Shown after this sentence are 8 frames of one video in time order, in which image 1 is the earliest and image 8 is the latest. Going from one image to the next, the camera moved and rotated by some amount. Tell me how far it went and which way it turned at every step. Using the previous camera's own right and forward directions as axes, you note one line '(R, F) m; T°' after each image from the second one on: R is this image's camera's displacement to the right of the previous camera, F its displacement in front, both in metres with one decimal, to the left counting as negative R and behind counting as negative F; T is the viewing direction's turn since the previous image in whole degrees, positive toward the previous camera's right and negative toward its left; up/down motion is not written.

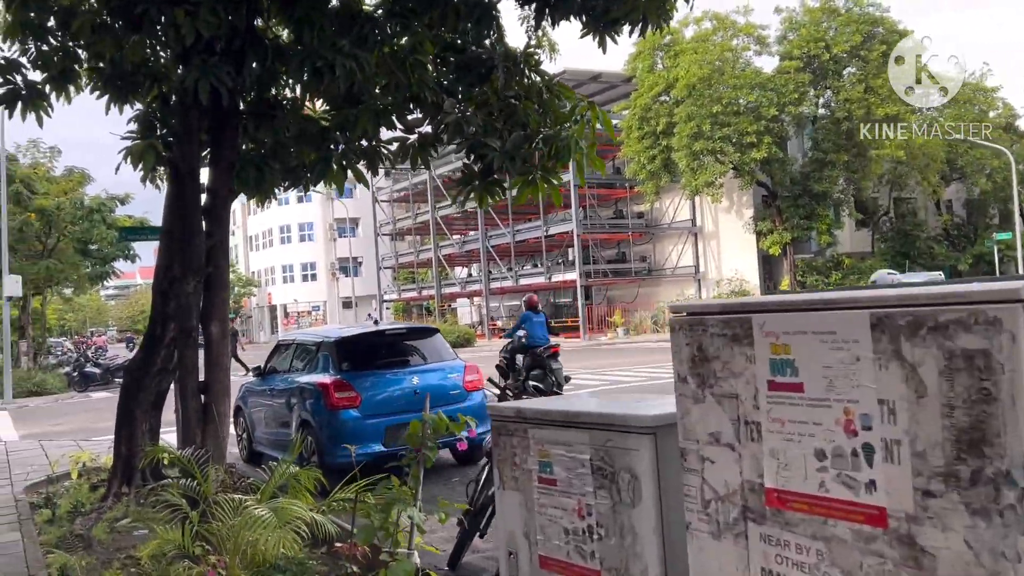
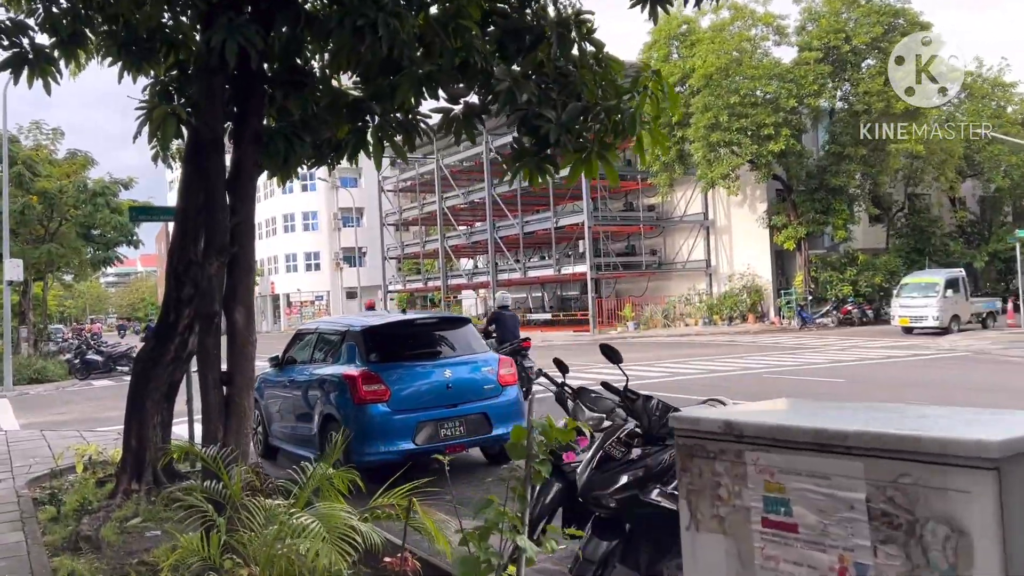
(-0.4, +0.5) m; 0°
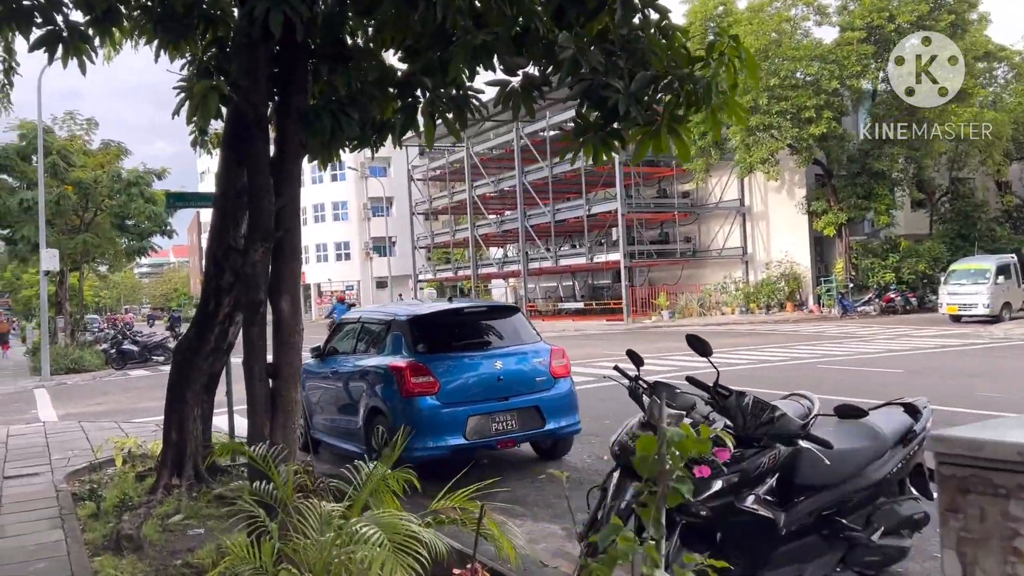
(-0.2, +0.4) m; -2°
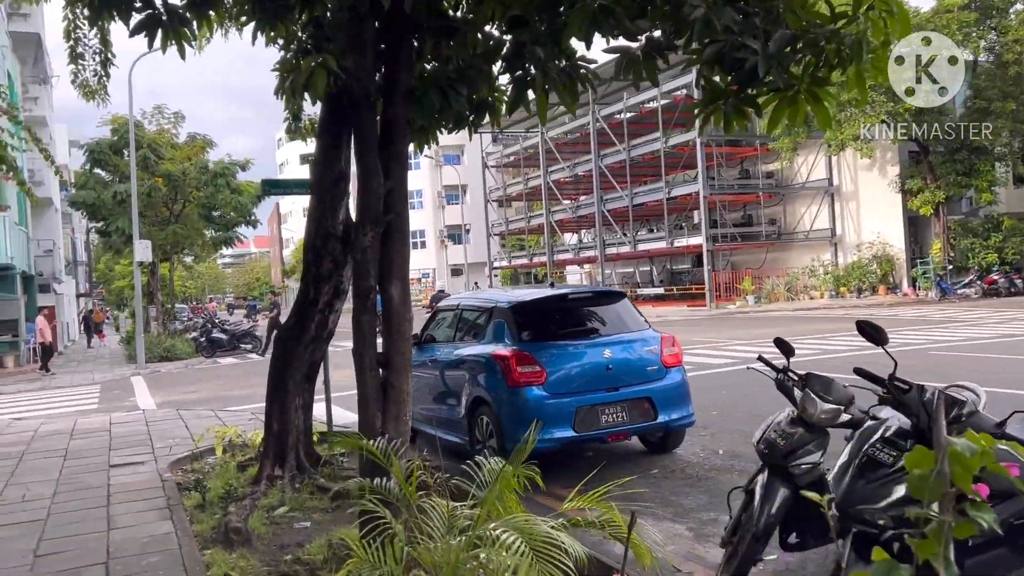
(-0.3, +0.3) m; -5°
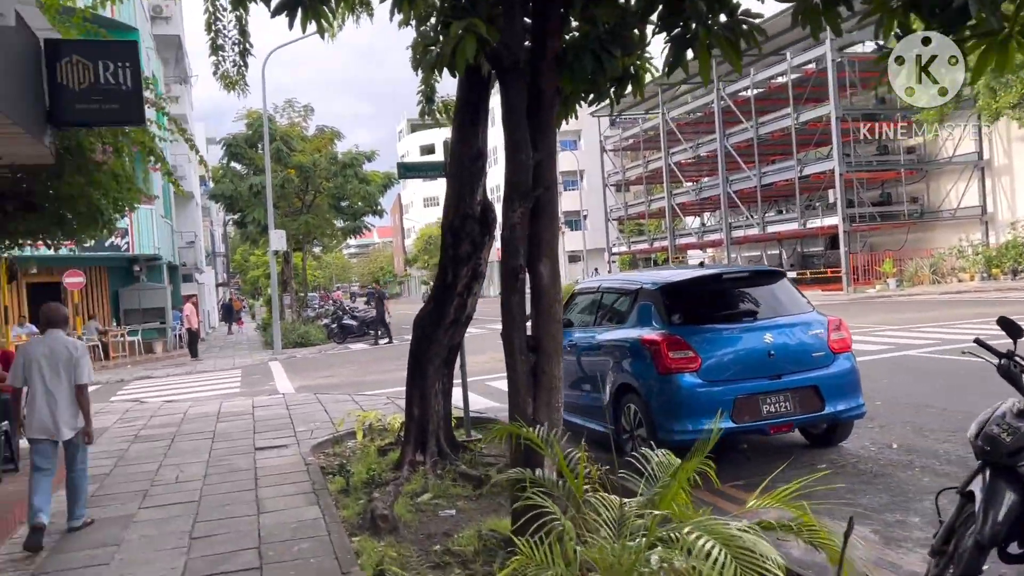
(-0.2, +0.3) m; -8°
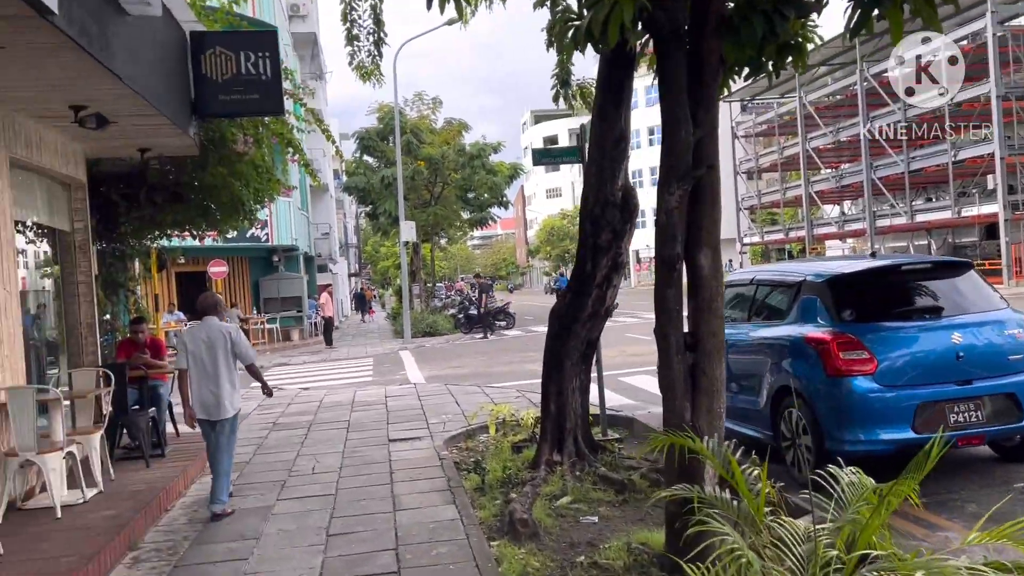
(-0.2, +0.4) m; -8°
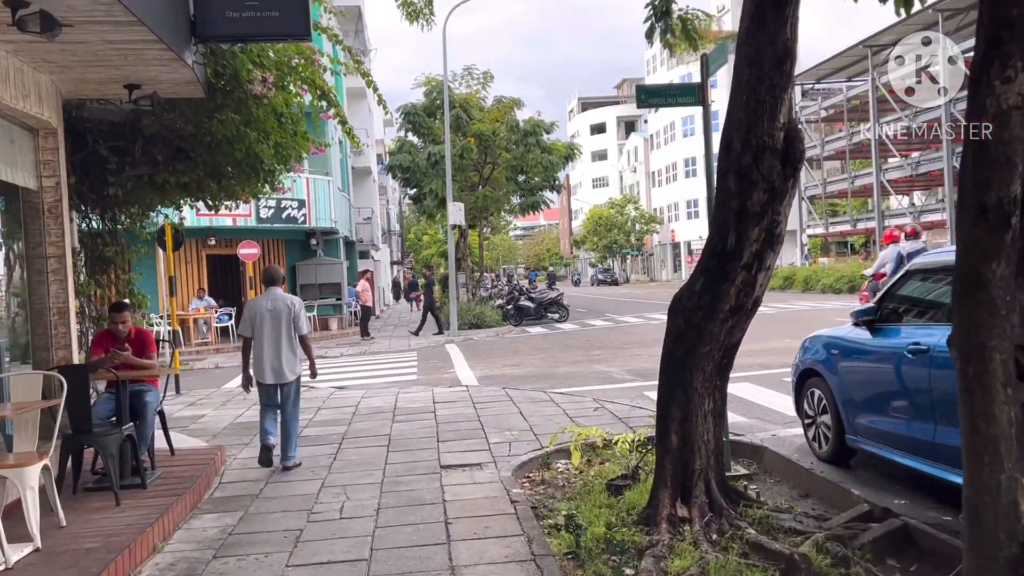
(-0.4, +2.0) m; -3°
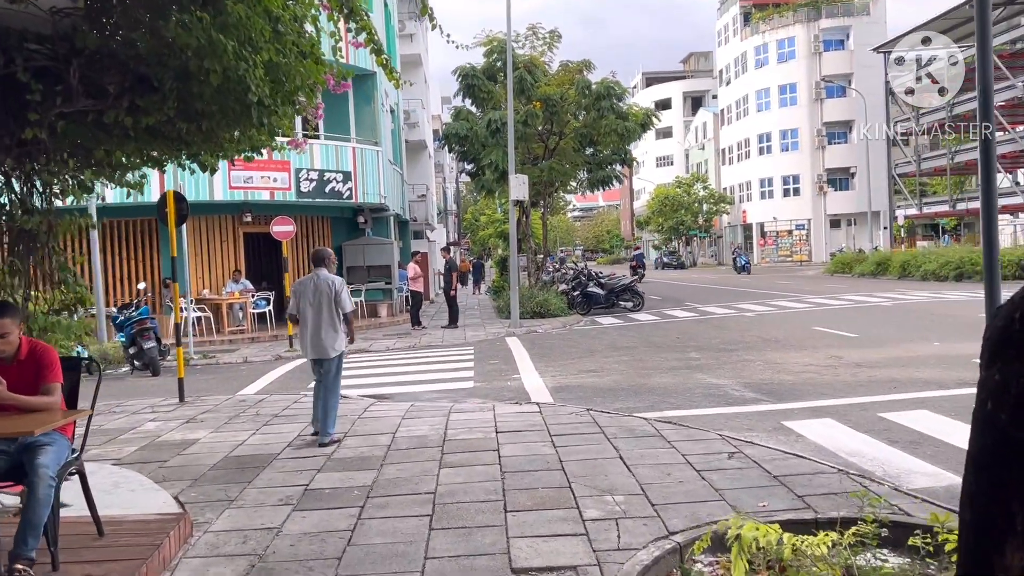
(-0.3, +2.5) m; -4°
